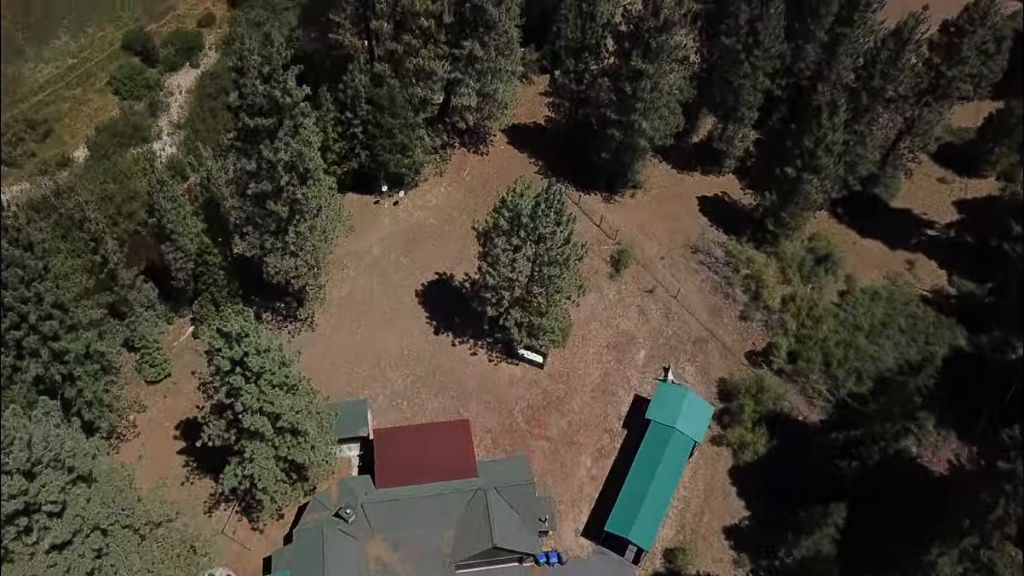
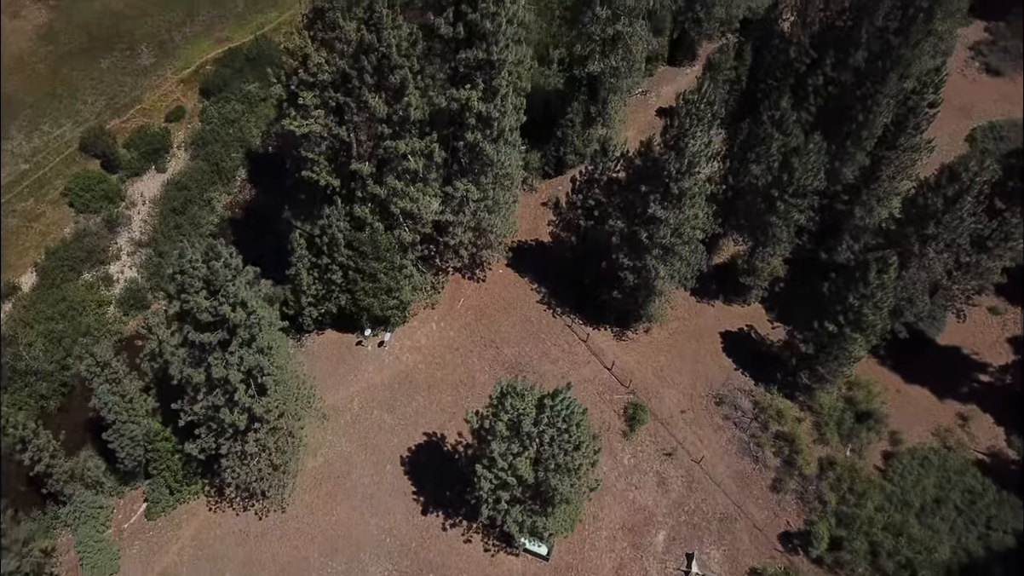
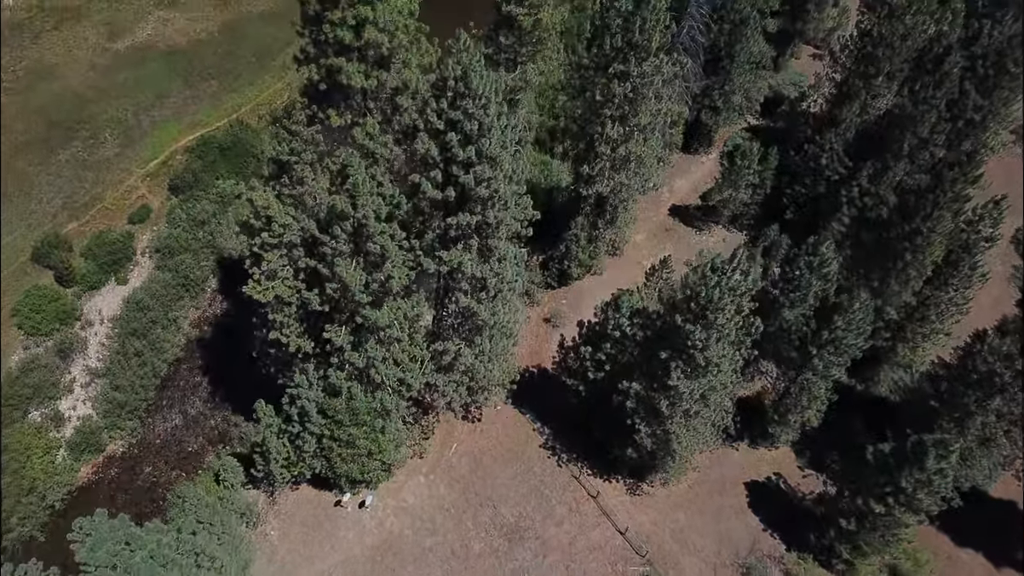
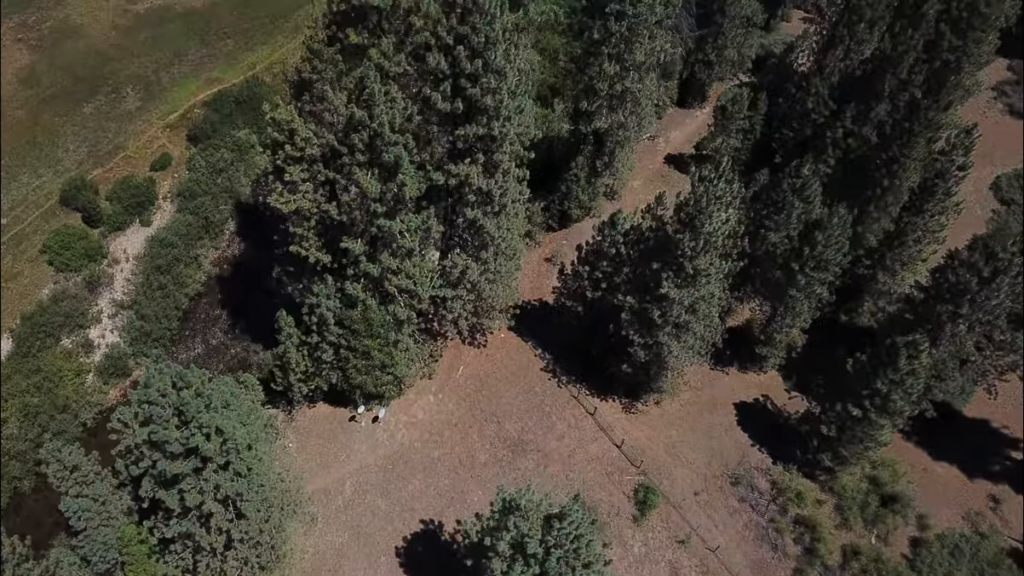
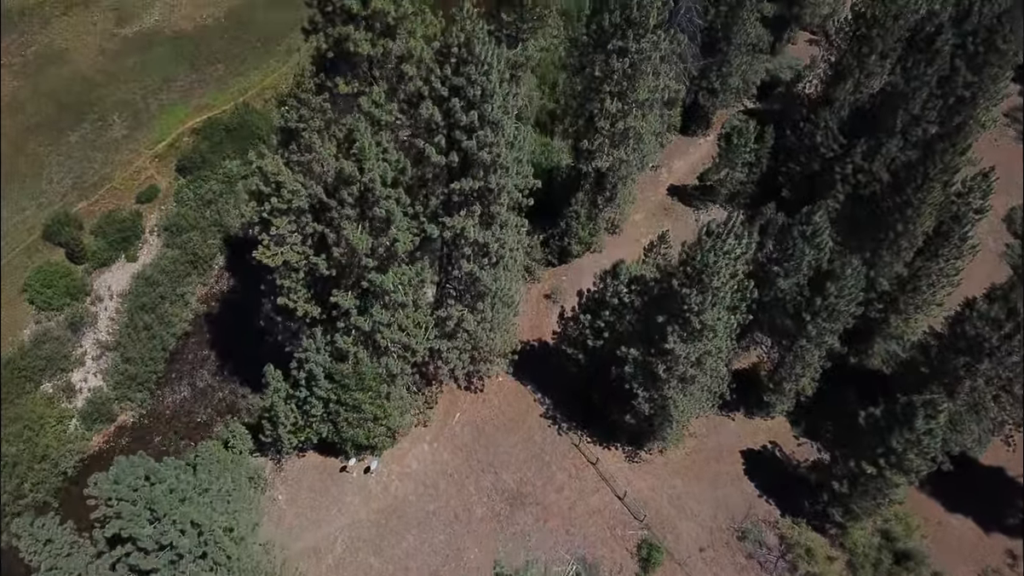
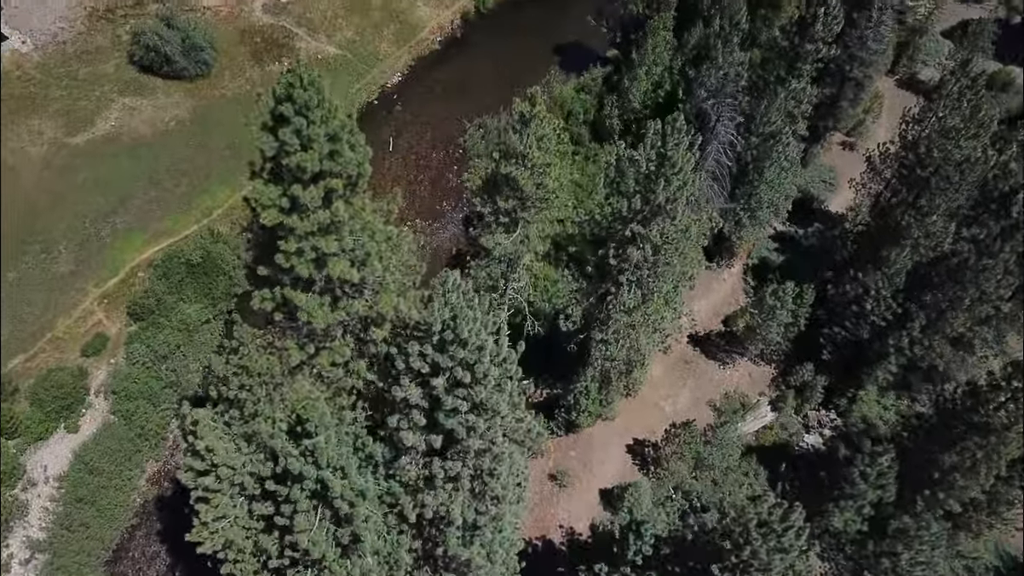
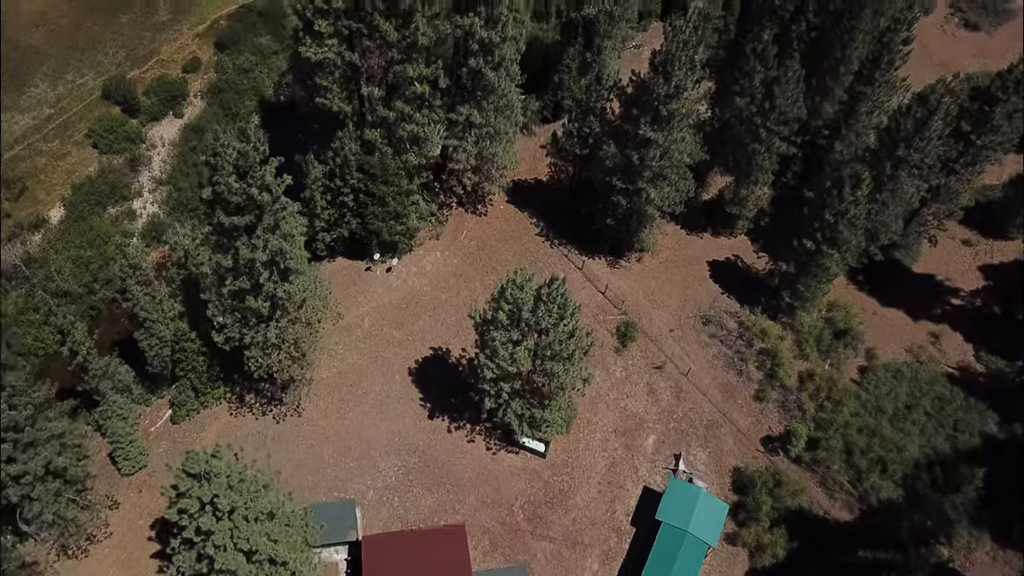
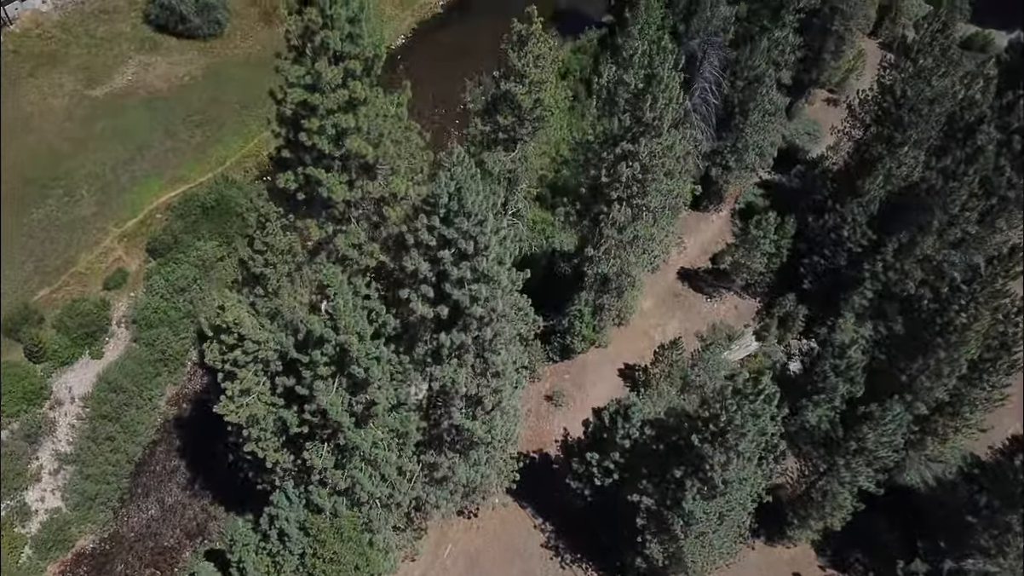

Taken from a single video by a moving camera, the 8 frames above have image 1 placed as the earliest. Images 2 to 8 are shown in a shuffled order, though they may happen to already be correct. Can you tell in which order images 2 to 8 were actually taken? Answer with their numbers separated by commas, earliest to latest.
7, 2, 4, 5, 3, 8, 6
